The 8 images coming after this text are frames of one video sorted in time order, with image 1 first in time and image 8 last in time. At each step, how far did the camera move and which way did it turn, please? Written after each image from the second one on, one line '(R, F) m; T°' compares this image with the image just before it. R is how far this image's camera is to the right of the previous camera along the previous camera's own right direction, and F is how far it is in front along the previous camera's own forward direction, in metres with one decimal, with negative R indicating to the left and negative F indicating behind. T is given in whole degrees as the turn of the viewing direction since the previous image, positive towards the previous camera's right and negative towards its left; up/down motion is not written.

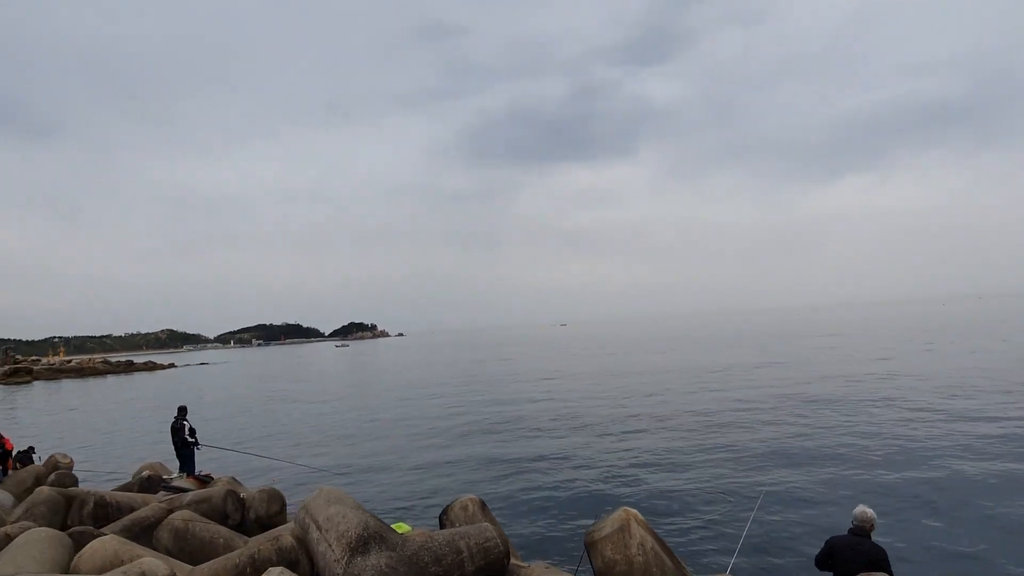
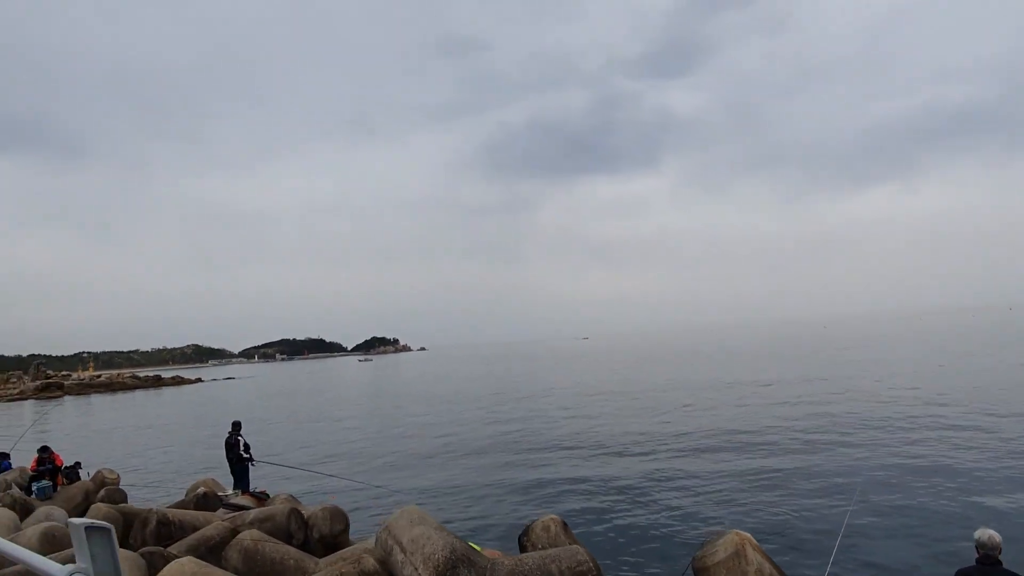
(-0.6, +0.3) m; -2°
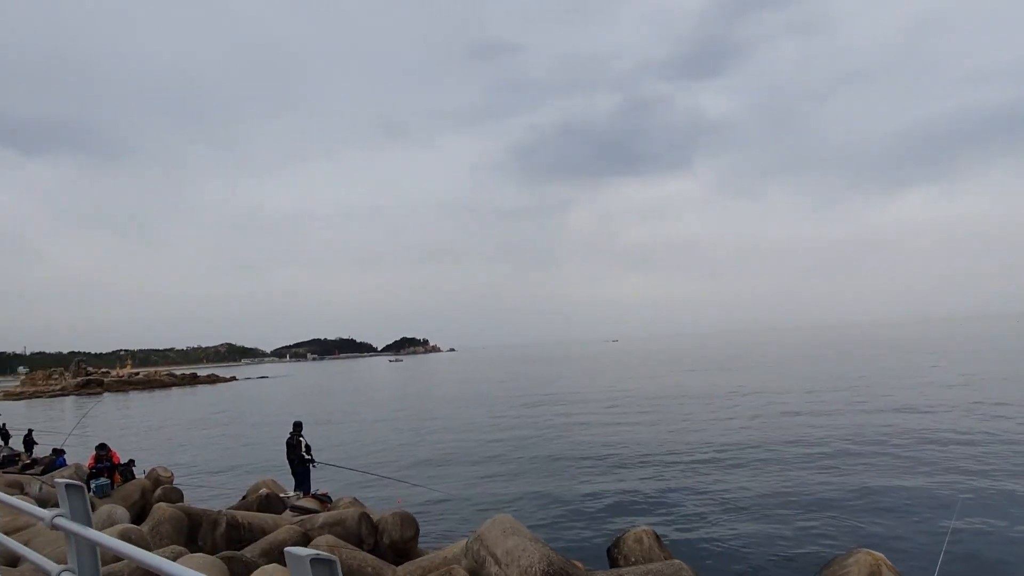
(-0.5, +0.3) m; -2°
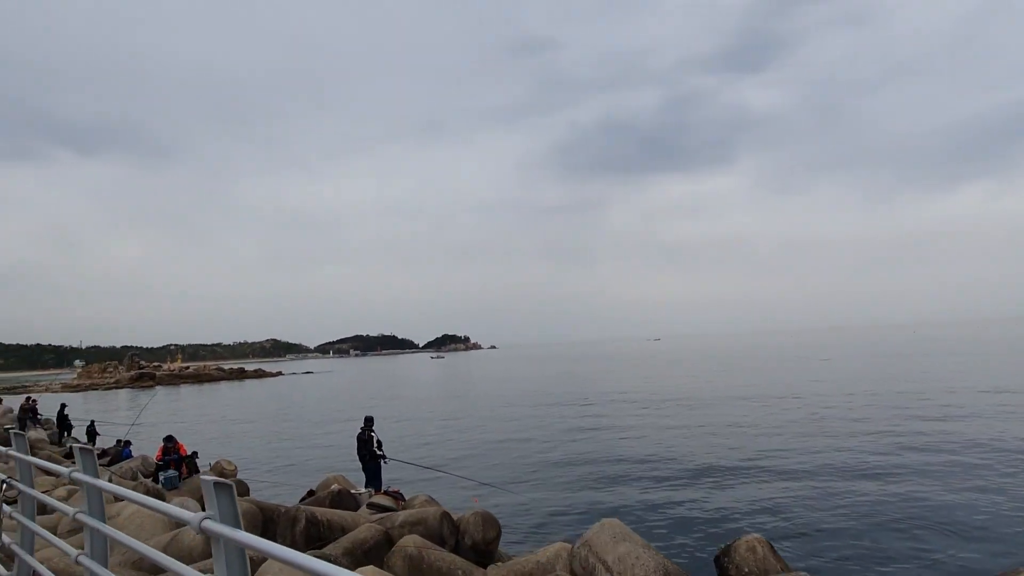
(-0.5, +0.3) m; -3°
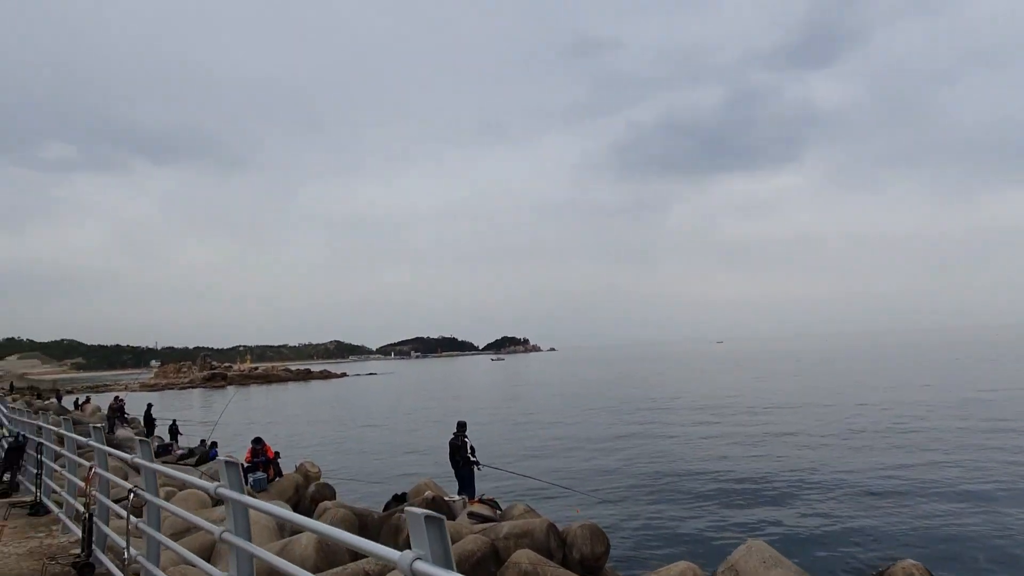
(-0.5, +0.3) m; -5°
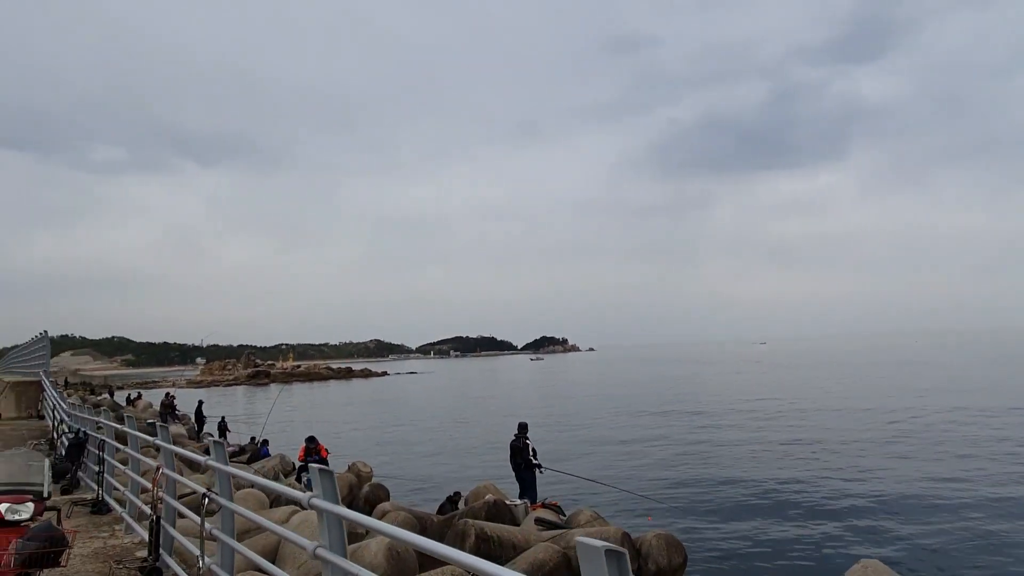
(-0.3, +0.3) m; -3°
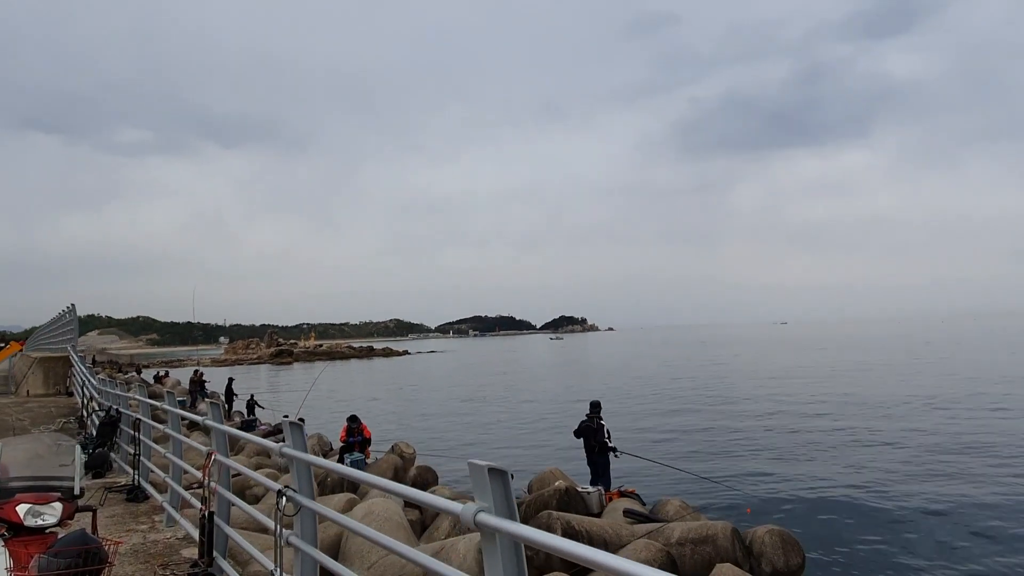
(-0.6, +0.8) m; -2°
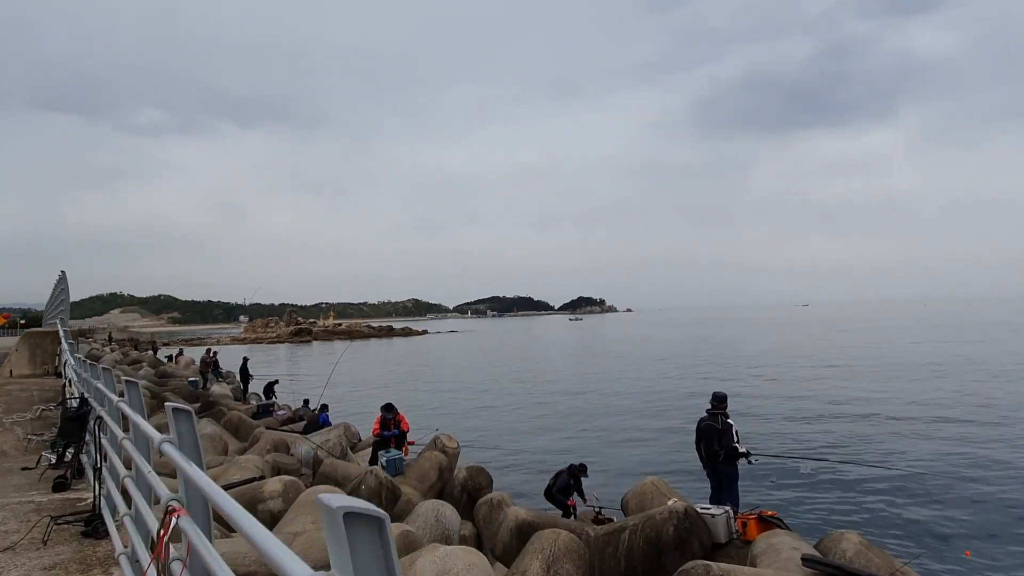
(-0.6, +1.8) m; -1°
